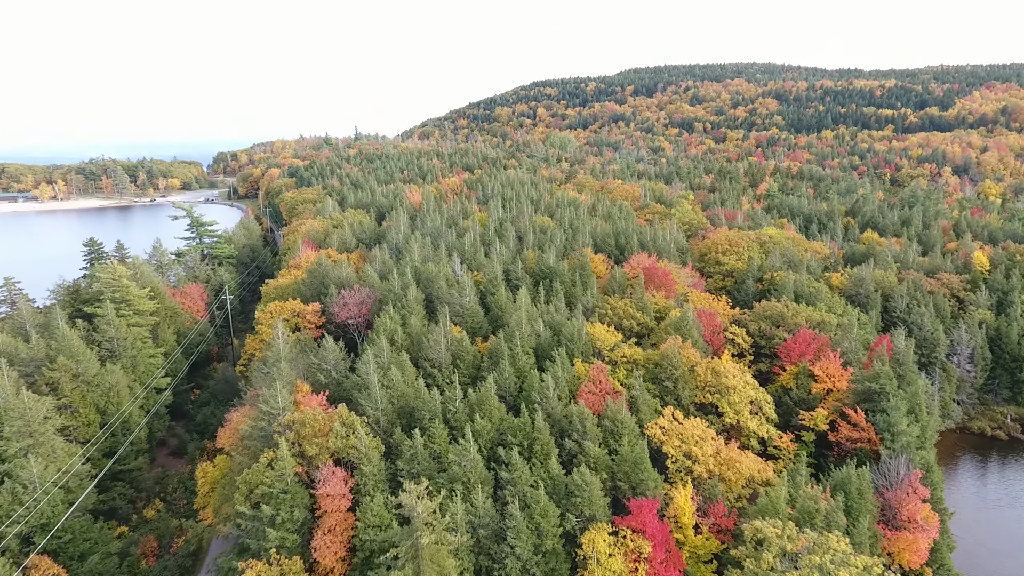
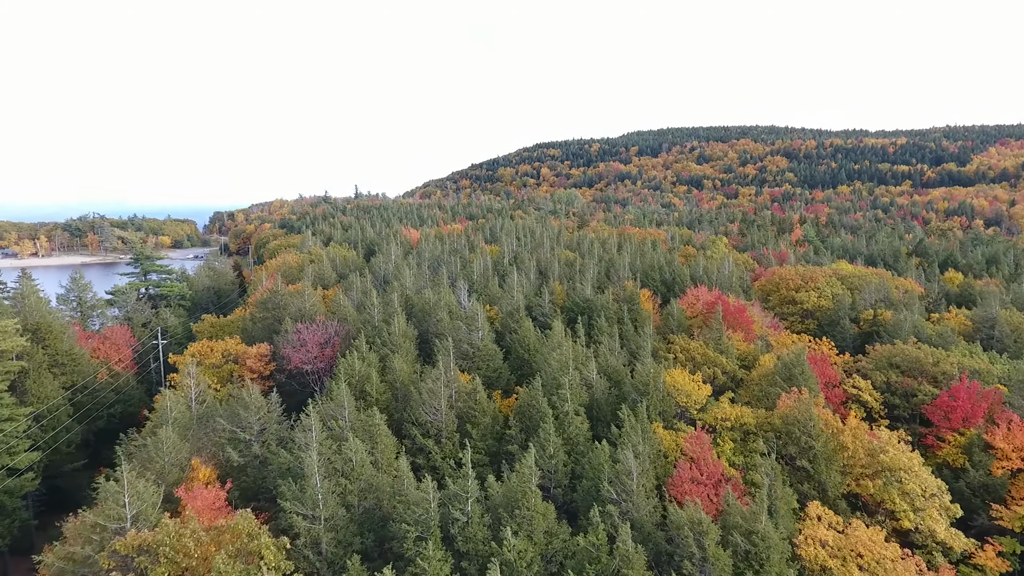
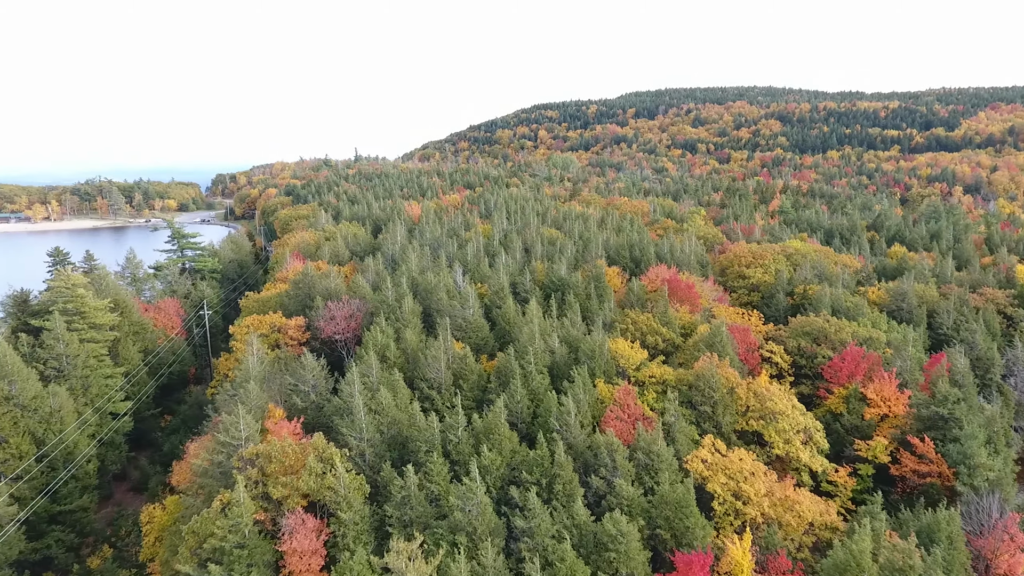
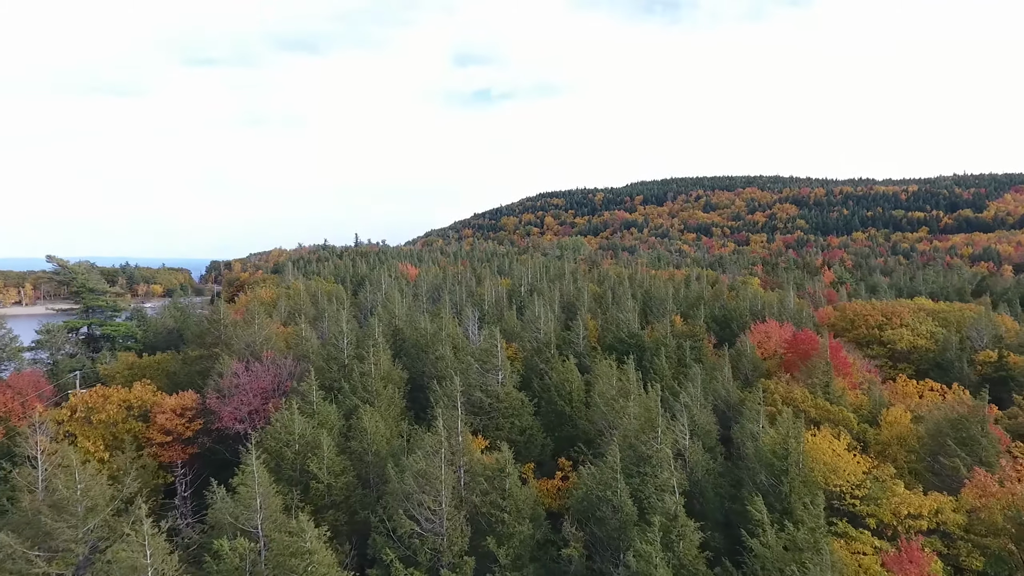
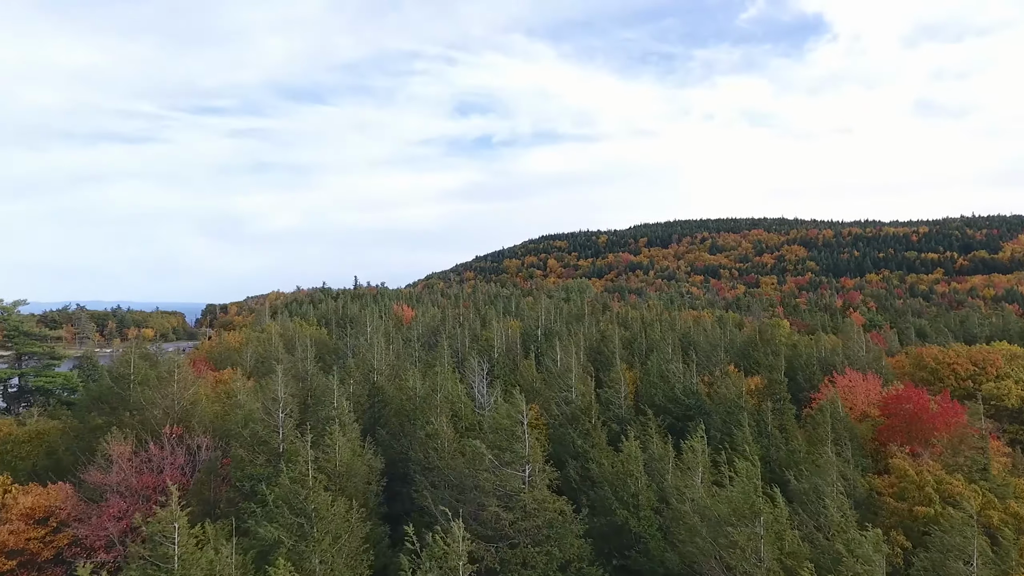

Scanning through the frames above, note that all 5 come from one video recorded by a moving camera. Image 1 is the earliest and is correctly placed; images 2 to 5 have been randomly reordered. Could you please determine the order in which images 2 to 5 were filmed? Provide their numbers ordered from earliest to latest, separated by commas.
3, 2, 4, 5
